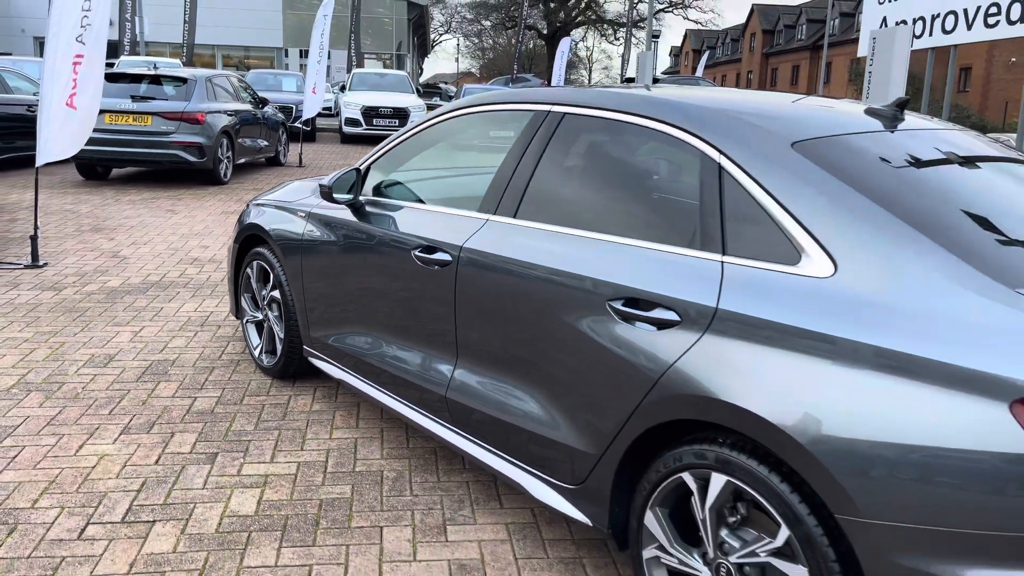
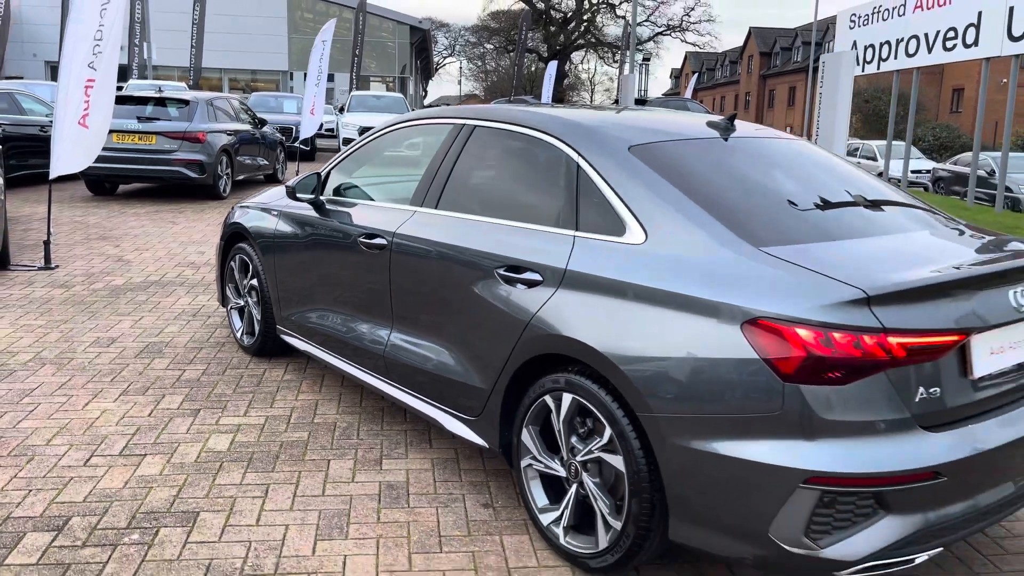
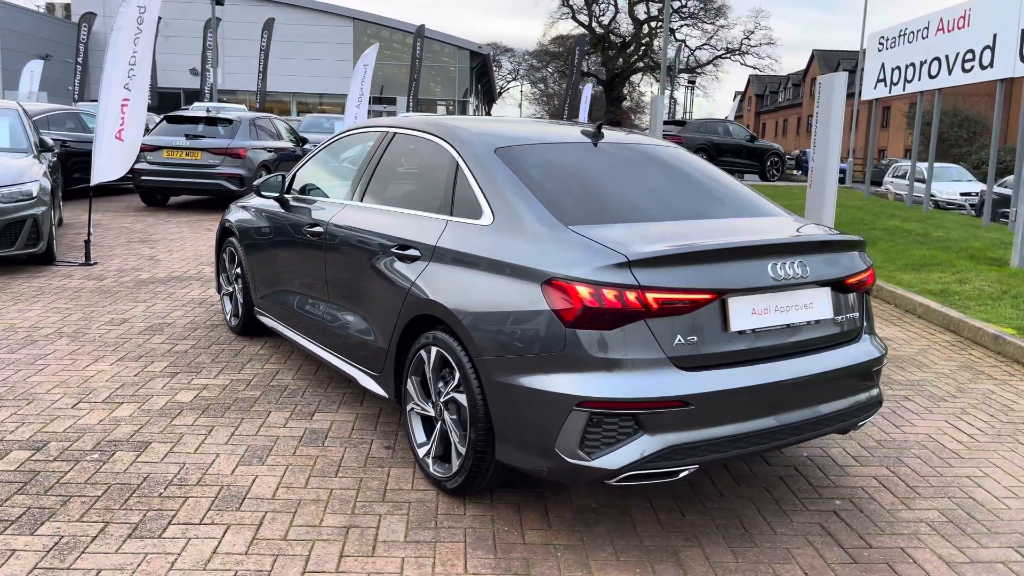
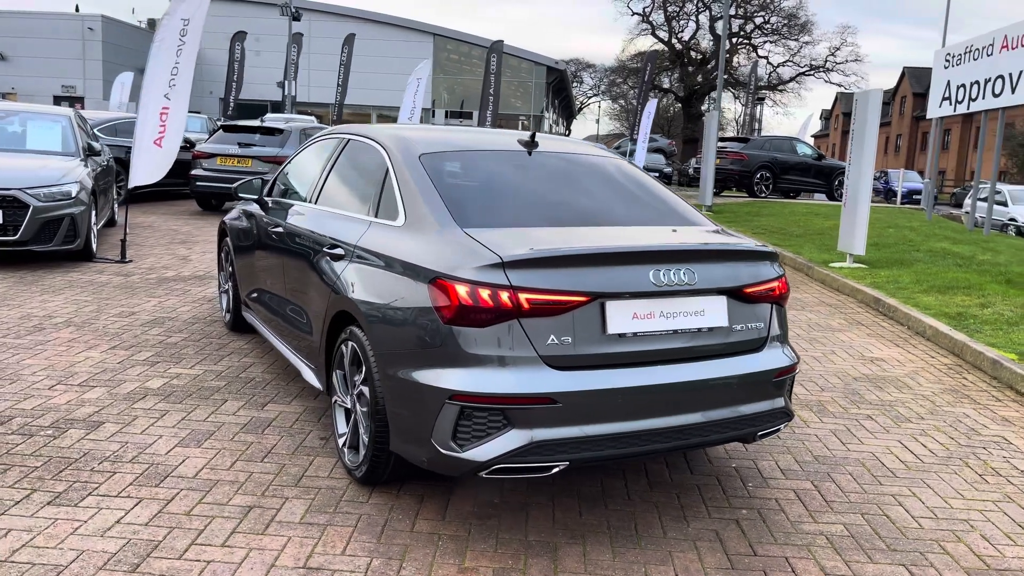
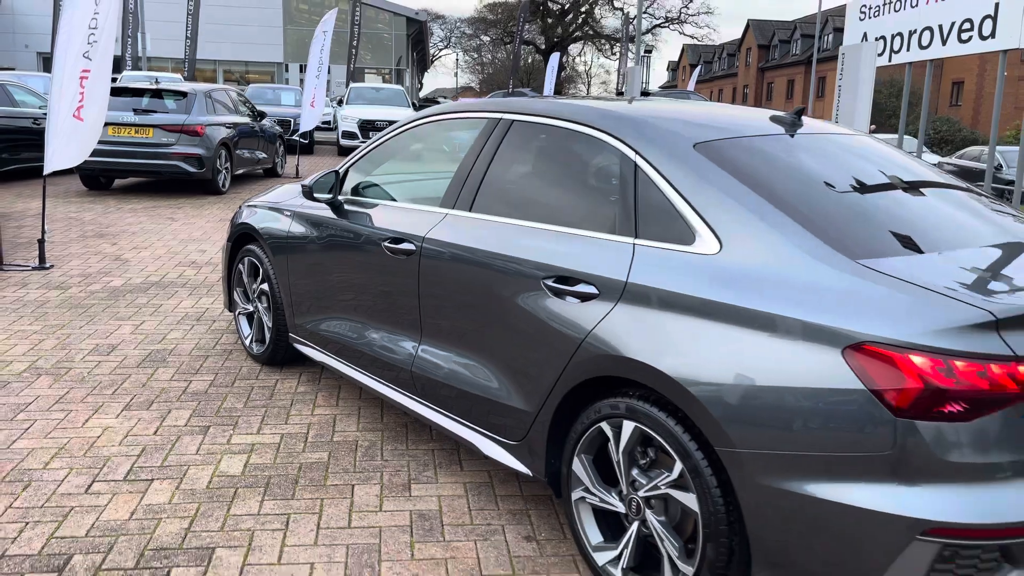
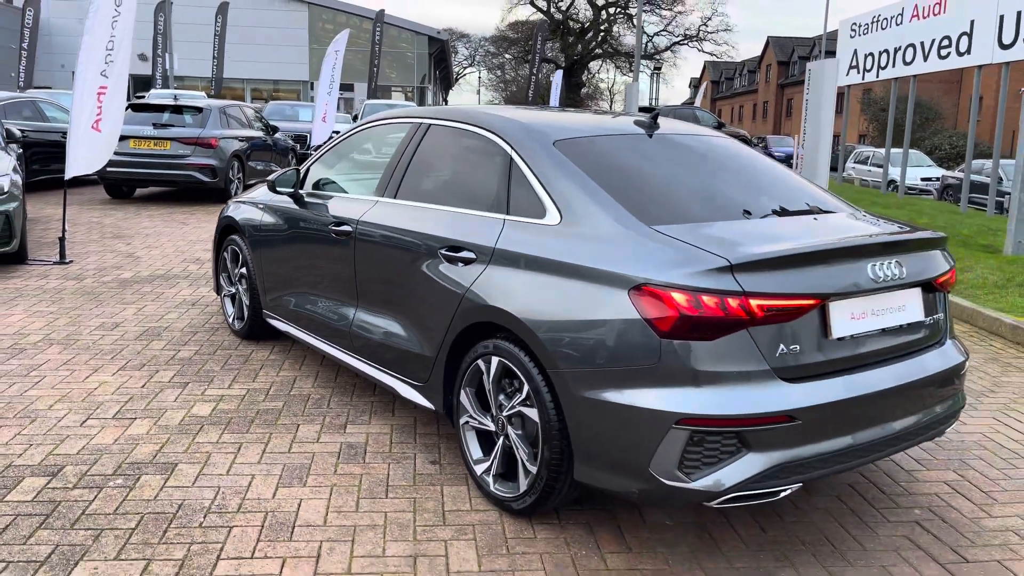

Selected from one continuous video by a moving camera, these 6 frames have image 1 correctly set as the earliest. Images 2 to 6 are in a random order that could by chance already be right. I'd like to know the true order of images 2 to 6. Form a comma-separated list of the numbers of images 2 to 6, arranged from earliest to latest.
5, 2, 6, 3, 4
